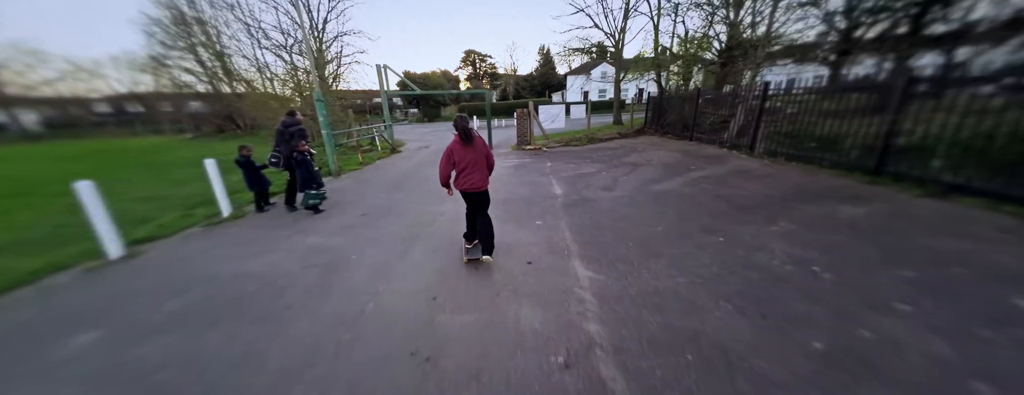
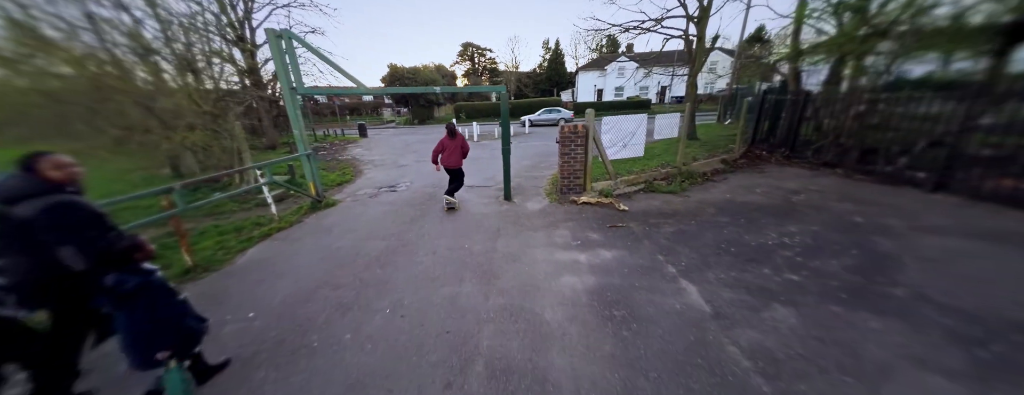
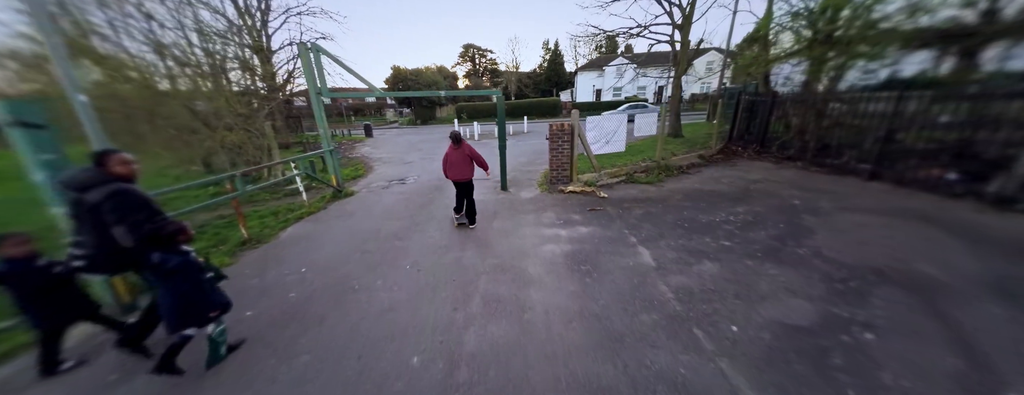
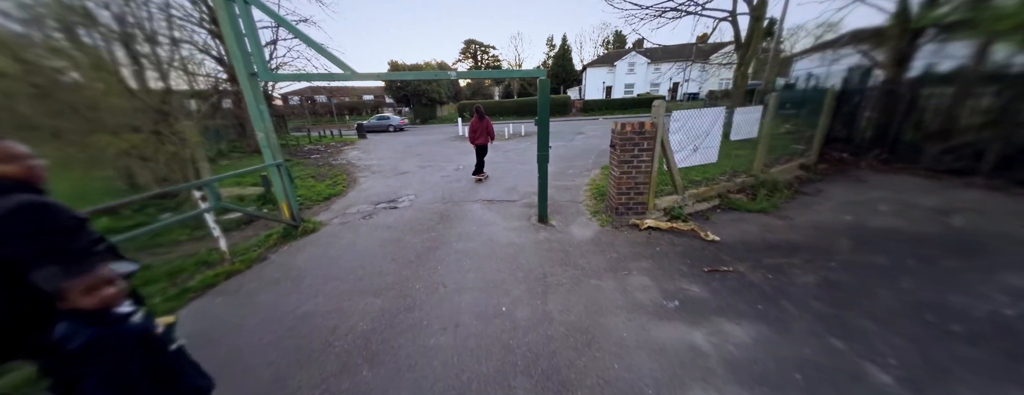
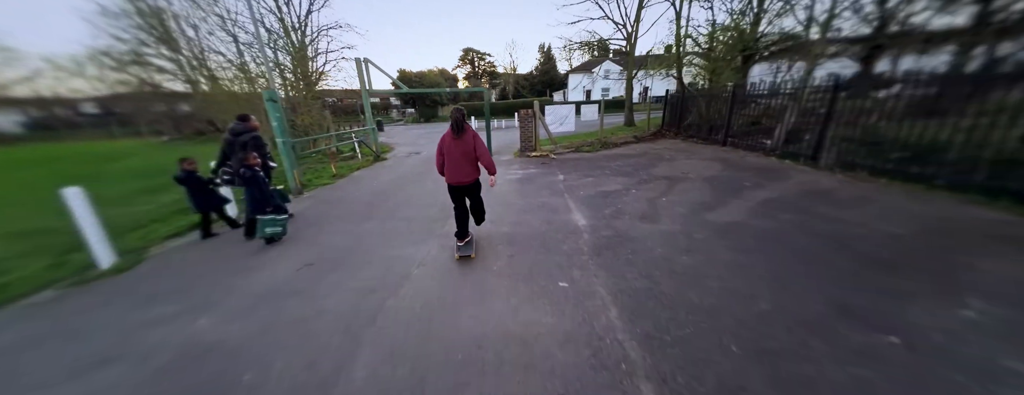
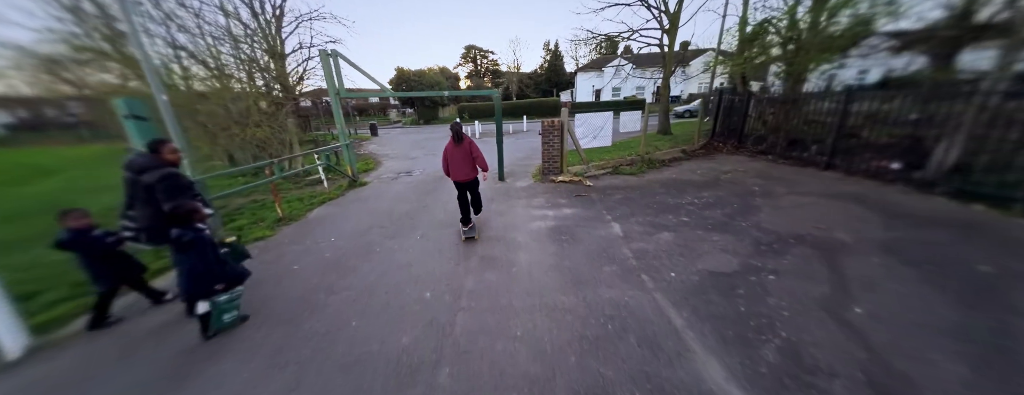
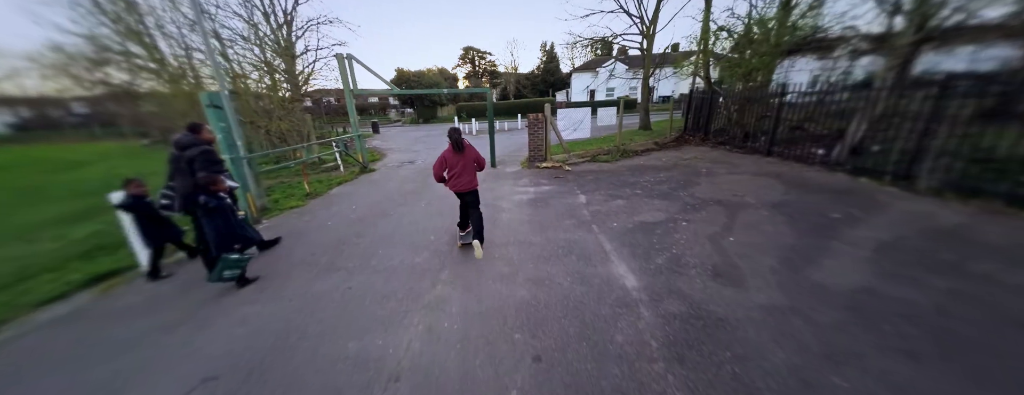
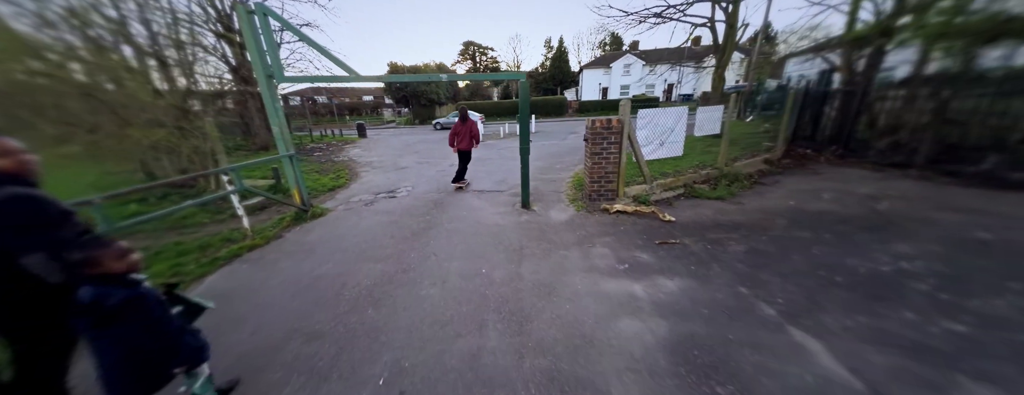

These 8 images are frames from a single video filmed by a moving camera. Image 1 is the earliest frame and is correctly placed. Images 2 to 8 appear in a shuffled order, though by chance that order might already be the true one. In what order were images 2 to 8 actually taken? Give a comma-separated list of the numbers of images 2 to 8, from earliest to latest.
5, 7, 6, 3, 2, 8, 4
